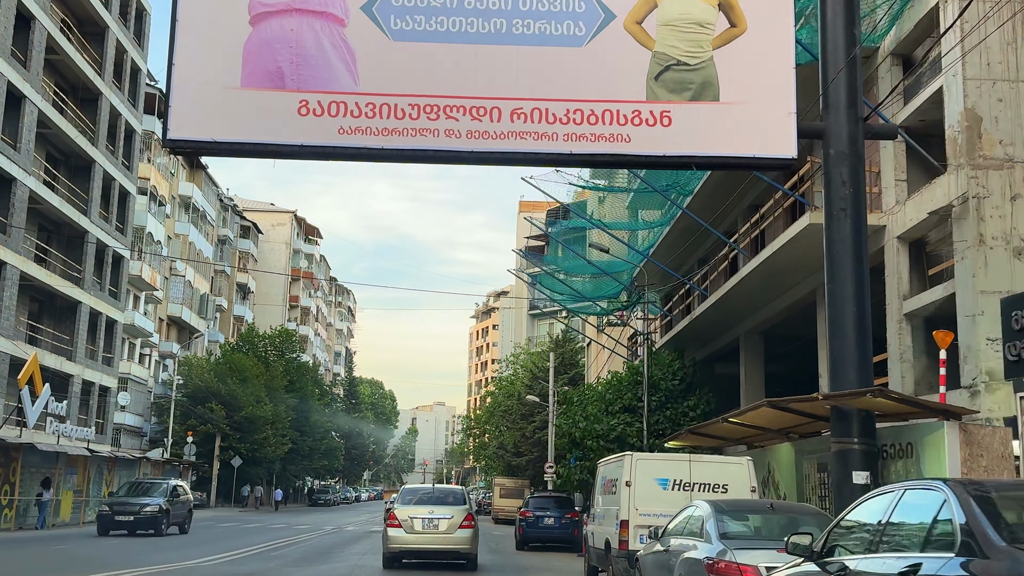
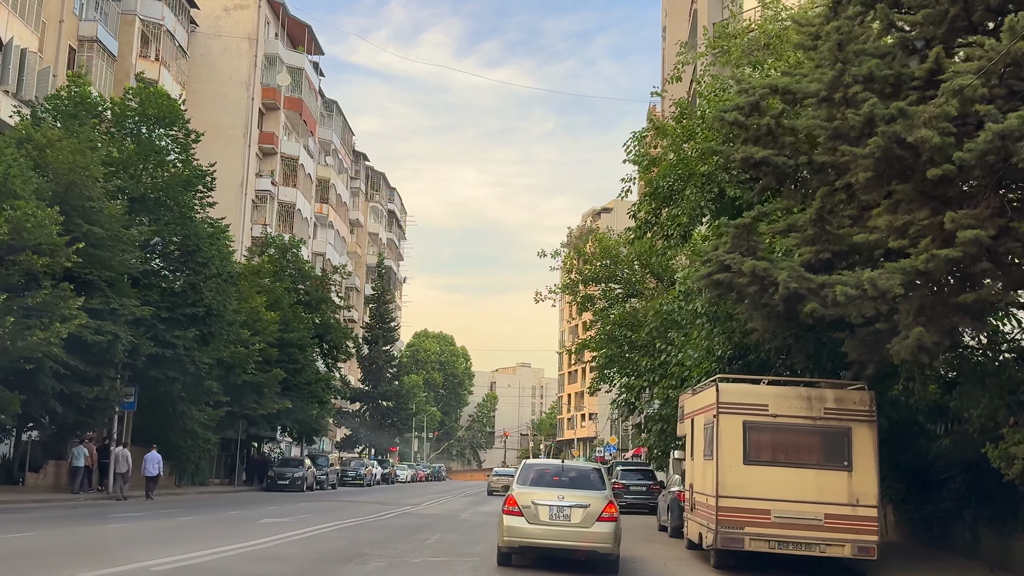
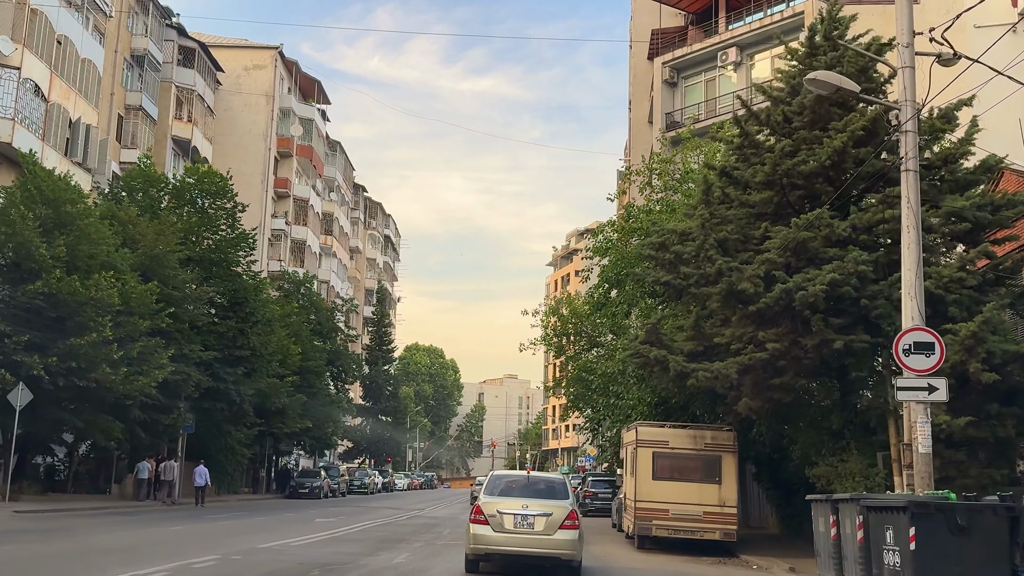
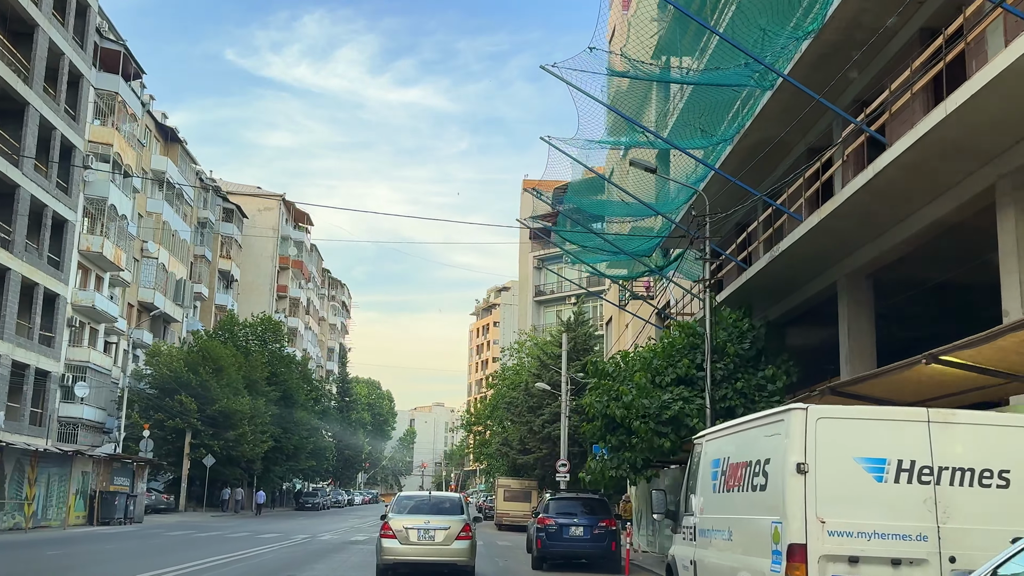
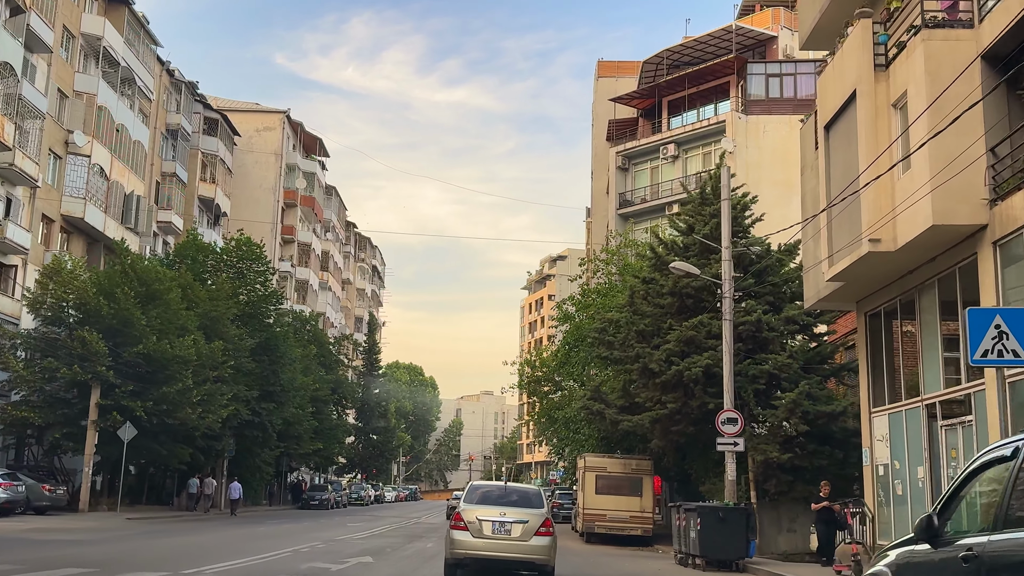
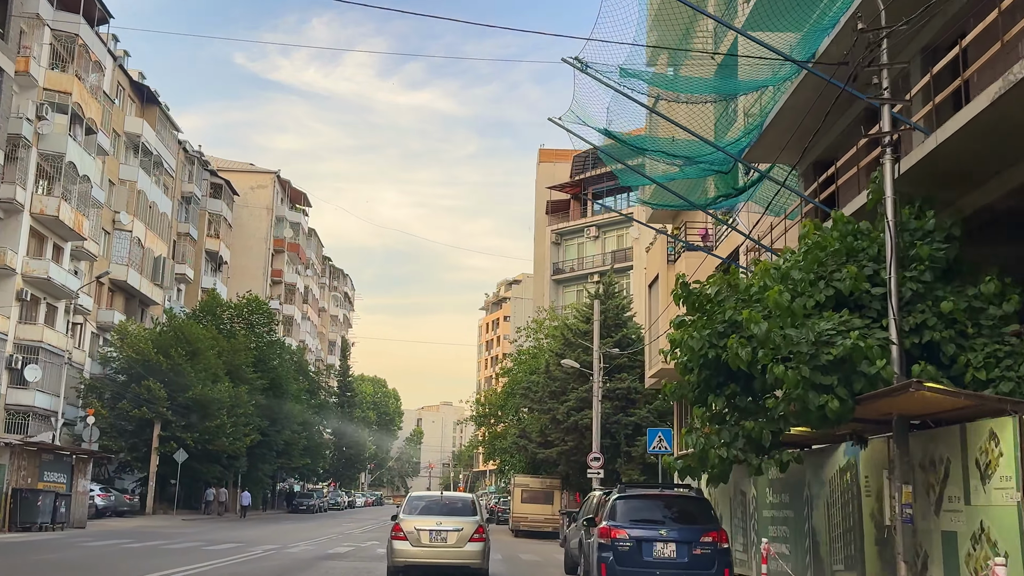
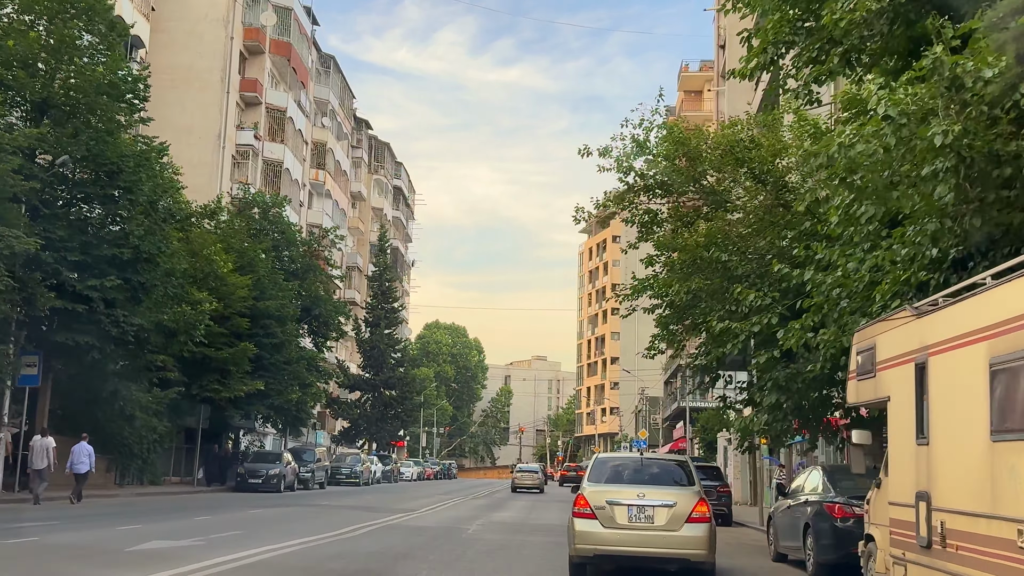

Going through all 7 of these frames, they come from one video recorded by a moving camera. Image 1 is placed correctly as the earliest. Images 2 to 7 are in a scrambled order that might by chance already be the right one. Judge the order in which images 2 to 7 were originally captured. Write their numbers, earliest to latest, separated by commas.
4, 6, 5, 3, 2, 7
